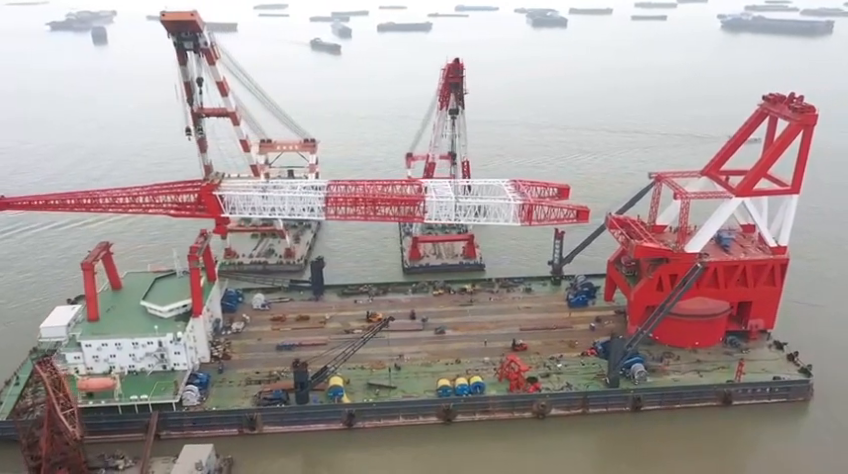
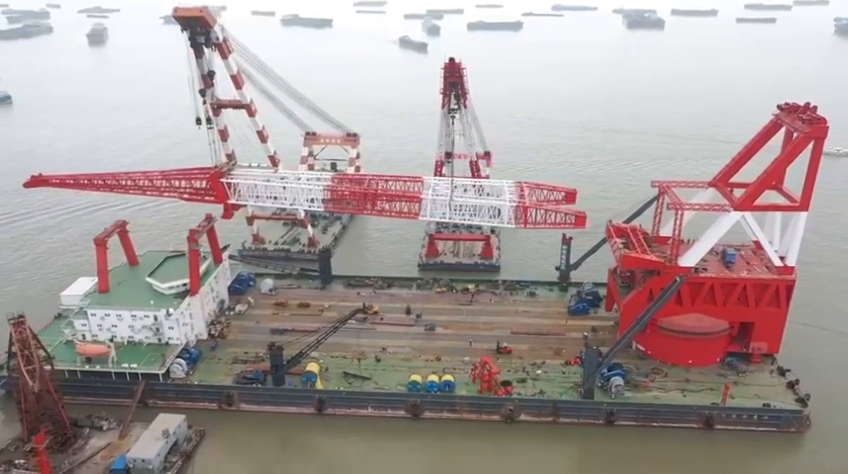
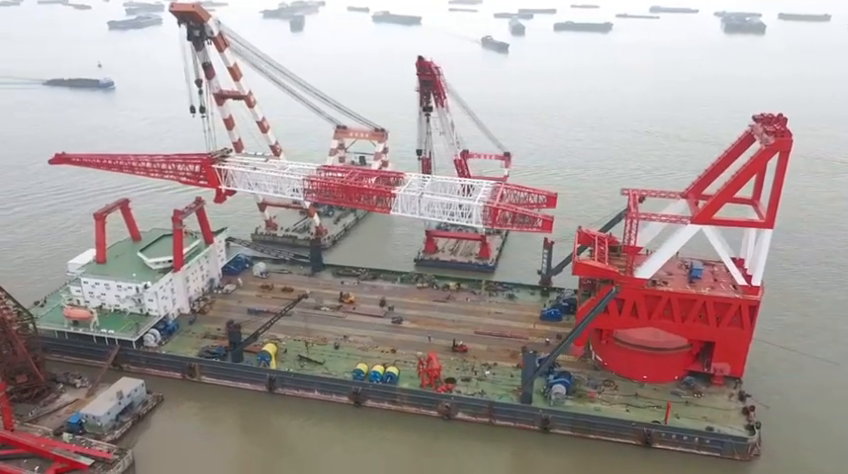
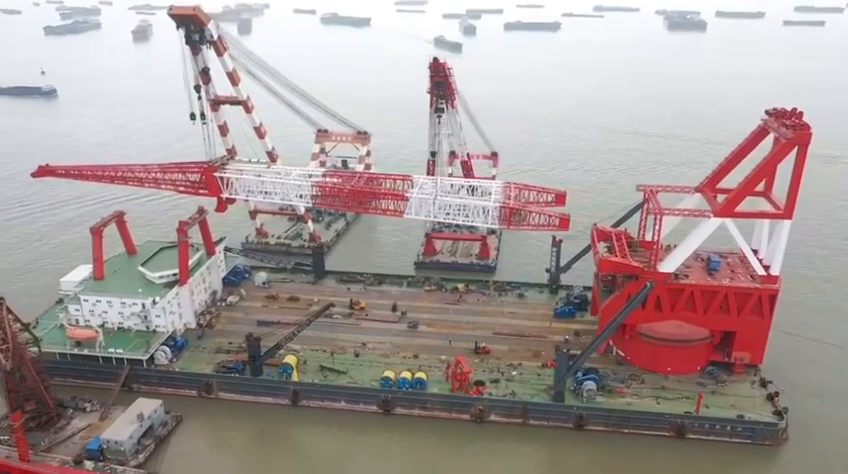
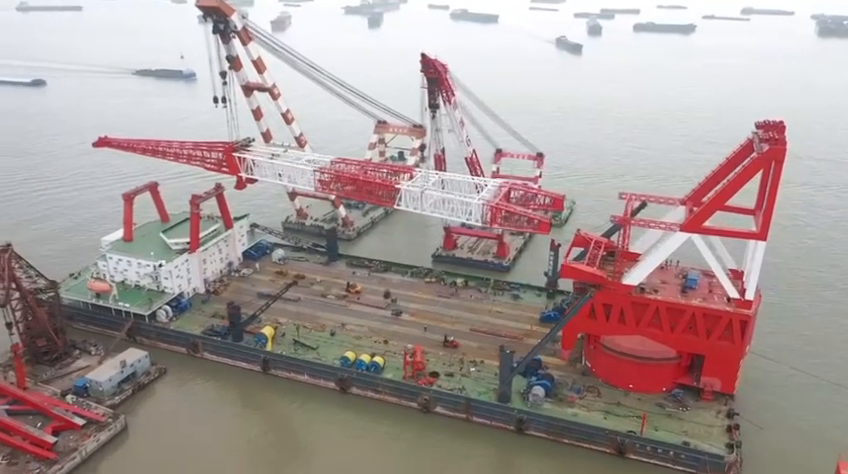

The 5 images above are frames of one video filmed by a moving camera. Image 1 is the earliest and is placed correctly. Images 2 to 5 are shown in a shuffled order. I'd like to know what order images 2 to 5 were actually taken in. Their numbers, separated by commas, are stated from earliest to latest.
2, 4, 3, 5
